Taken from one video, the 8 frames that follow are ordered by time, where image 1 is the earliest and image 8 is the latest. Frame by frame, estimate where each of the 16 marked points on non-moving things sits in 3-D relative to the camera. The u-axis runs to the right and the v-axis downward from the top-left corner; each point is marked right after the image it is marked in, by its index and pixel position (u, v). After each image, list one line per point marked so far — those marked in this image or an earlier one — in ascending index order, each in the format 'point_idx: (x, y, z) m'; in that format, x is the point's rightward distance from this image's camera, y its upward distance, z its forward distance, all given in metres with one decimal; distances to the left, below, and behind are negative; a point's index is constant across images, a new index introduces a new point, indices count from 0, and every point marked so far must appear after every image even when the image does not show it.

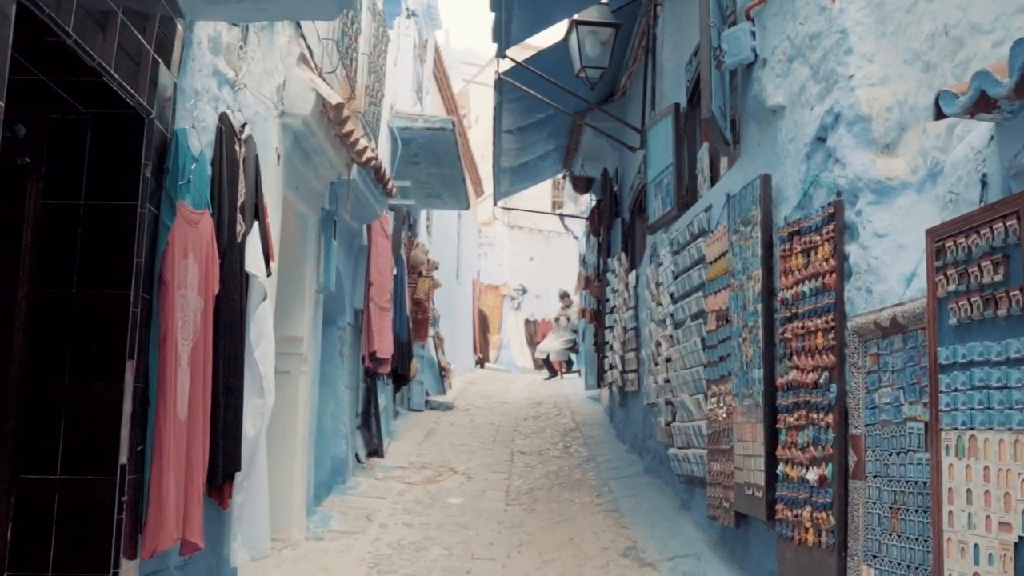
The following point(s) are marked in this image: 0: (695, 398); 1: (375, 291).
0: (+1.3, -0.7, +5.9) m
1: (-1.3, 0.0, +8.3) m
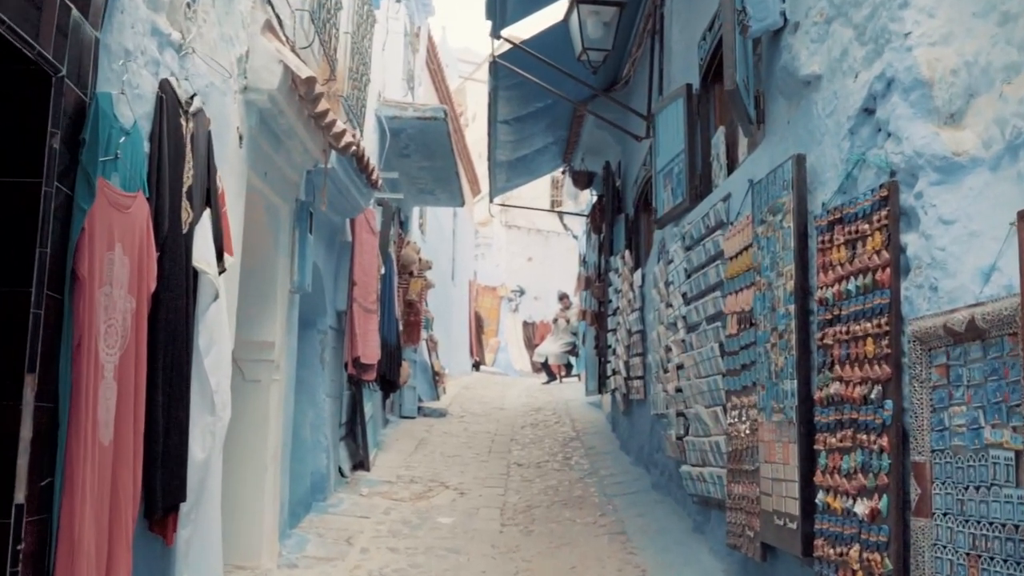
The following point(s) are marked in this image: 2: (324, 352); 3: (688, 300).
0: (+1.2, -0.7, +5.3) m
1: (-1.4, 0.0, +7.6) m
2: (-1.6, -0.5, +7.3) m
3: (+1.2, -0.1, +5.9) m
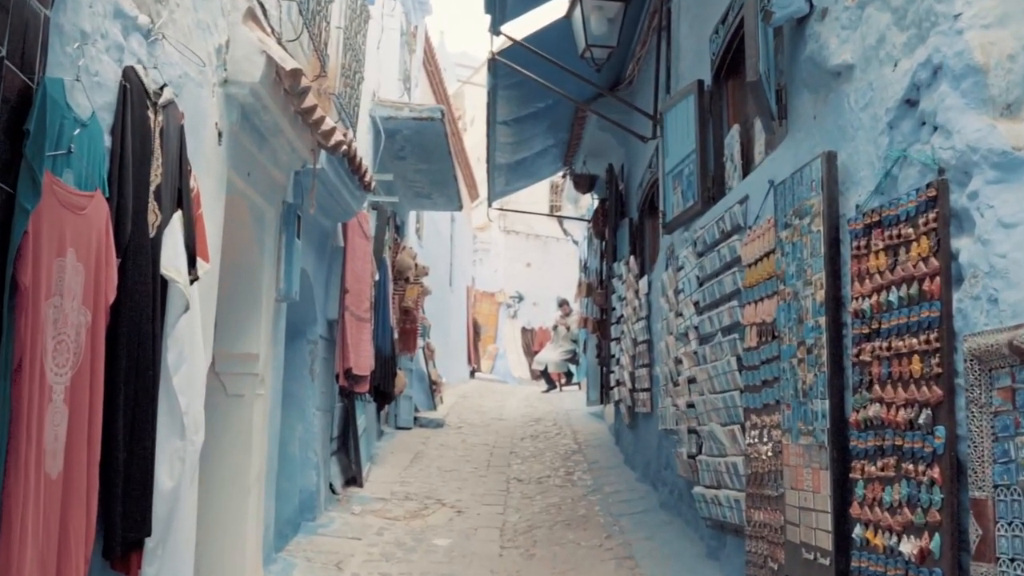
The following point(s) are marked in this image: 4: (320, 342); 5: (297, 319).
0: (+1.2, -0.8, +4.9) m
1: (-1.4, -0.1, +7.3) m
2: (-1.6, -0.6, +6.9) m
3: (+1.2, -0.1, +5.5) m
4: (-1.6, -0.4, +7.1) m
5: (-1.7, -0.2, +6.9) m
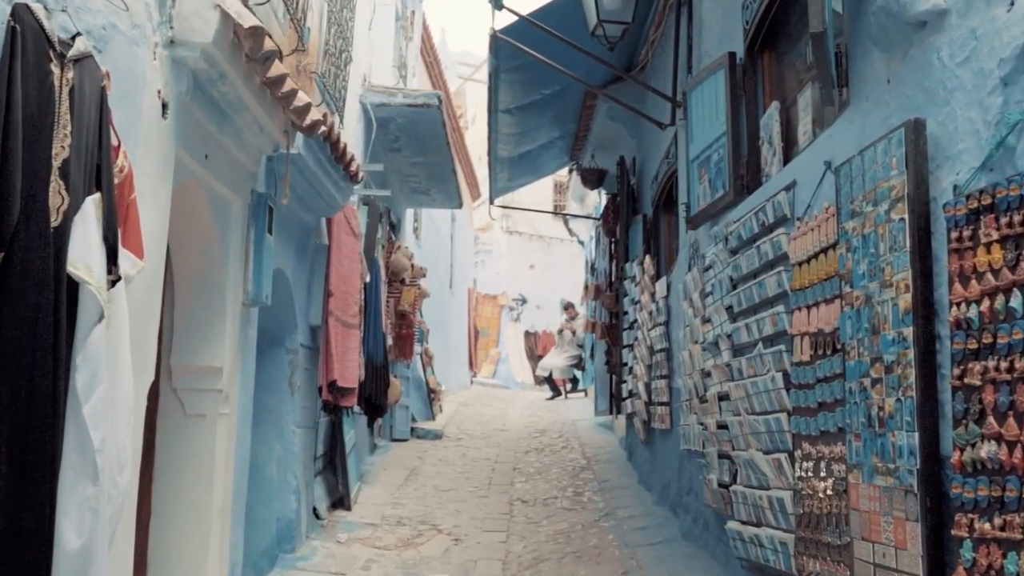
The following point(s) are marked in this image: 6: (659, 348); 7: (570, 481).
0: (+1.2, -0.8, +4.1) m
1: (-1.3, -0.1, +6.5) m
2: (-1.5, -0.6, +6.2) m
3: (+1.2, -0.2, +4.8) m
4: (-1.5, -0.4, +6.3) m
5: (-1.7, -0.3, +6.1) m
6: (+1.2, -0.5, +7.0) m
7: (+0.6, -1.9, +8.4) m
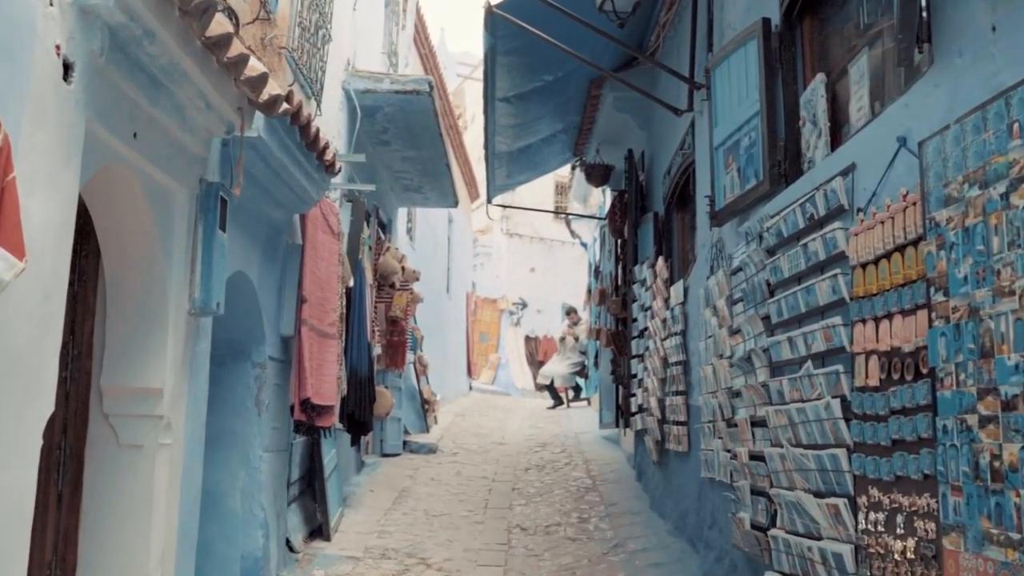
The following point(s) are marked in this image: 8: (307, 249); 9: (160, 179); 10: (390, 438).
0: (+1.2, -0.8, +3.4) m
1: (-1.3, -0.2, +5.8) m
2: (-1.6, -0.7, +5.4) m
3: (+1.2, -0.2, +4.0) m
4: (-1.6, -0.5, +5.6) m
5: (-1.7, -0.3, +5.4) m
6: (+1.2, -0.5, +6.2) m
7: (+0.5, -1.9, +7.6) m
8: (-1.4, +0.3, +5.8) m
9: (-1.6, +0.5, +3.9) m
10: (-1.4, -1.8, +10.2) m
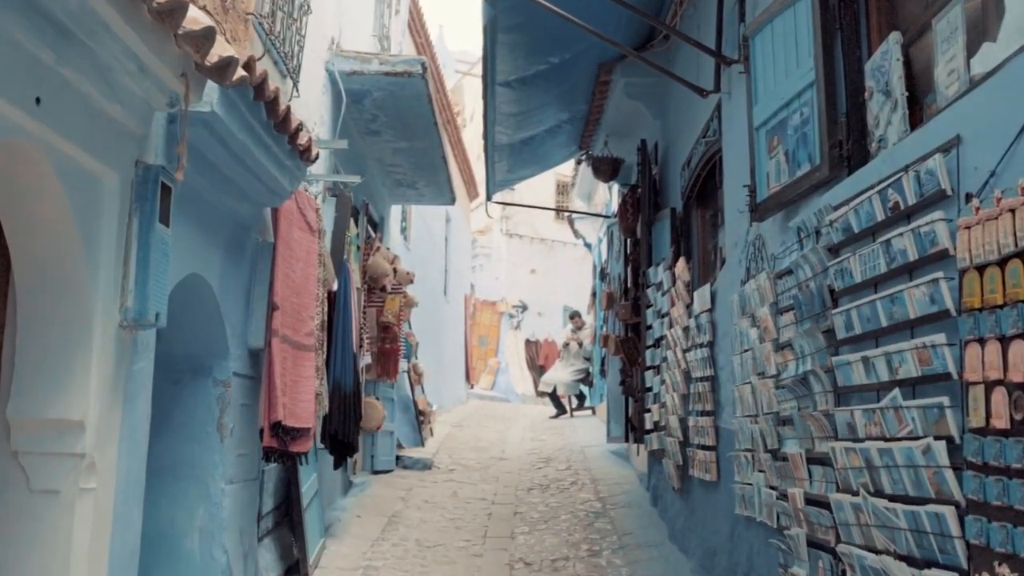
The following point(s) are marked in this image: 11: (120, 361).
0: (+1.2, -0.9, +2.6) m
1: (-1.3, -0.2, +5.0) m
2: (-1.5, -0.7, +4.7) m
3: (+1.2, -0.2, +3.3) m
4: (-1.5, -0.5, +4.8) m
5: (-1.7, -0.3, +4.6) m
6: (+1.2, -0.6, +5.5) m
7: (+0.6, -1.9, +6.9) m
8: (-1.4, +0.2, +5.1) m
9: (-1.5, +0.5, +3.1) m
10: (-1.4, -1.8, +9.4) m
11: (-1.5, -0.3, +3.4) m
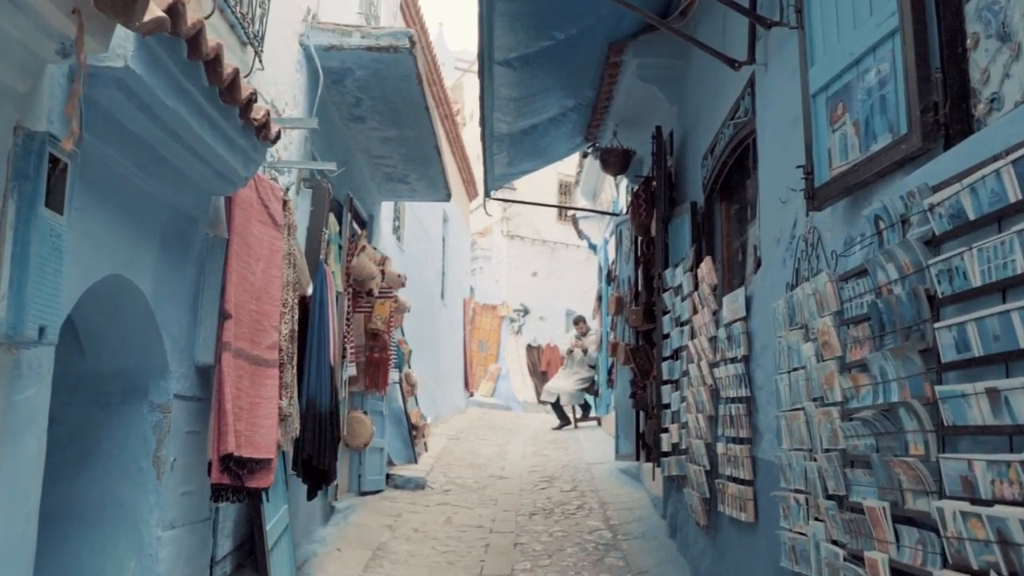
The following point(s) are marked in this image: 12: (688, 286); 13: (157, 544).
0: (+1.2, -0.9, +1.8) m
1: (-1.3, -0.2, +4.2) m
2: (-1.5, -0.7, +3.9) m
3: (+1.2, -0.2, +2.5) m
4: (-1.5, -0.5, +4.0) m
5: (-1.7, -0.3, +3.8) m
6: (+1.2, -0.6, +4.6) m
7: (+0.6, -2.0, +6.0) m
8: (-1.4, +0.2, +4.2) m
9: (-1.5, +0.4, +2.3) m
10: (-1.4, -1.9, +8.6) m
11: (-1.5, -0.3, +2.6) m
12: (+1.2, 0.0, +6.1) m
13: (-1.6, -1.1, +3.8) m
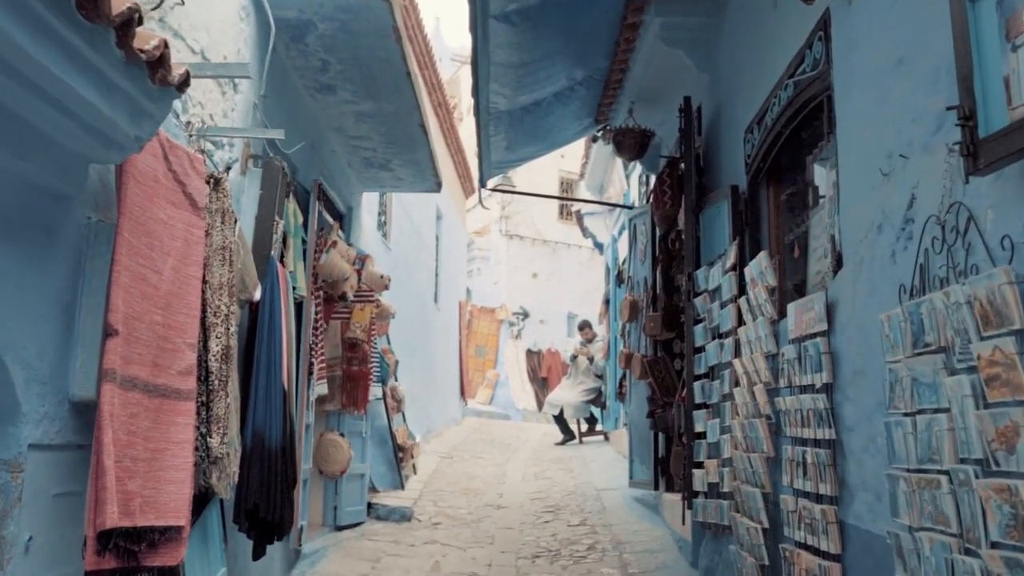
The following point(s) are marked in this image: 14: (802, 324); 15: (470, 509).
0: (+1.2, -0.9, +0.6) m
1: (-1.3, -0.2, +3.0) m
2: (-1.5, -0.7, +2.7) m
3: (+1.2, -0.2, +1.3) m
4: (-1.5, -0.5, +2.8) m
5: (-1.7, -0.4, +2.6) m
6: (+1.2, -0.6, +3.5) m
7: (+0.6, -2.0, +4.9) m
8: (-1.4, +0.2, +3.1) m
9: (-1.5, +0.4, +1.1) m
10: (-1.4, -1.9, +7.5) m
11: (-1.5, -0.3, +1.4) m
12: (+1.2, 0.0, +4.9) m
13: (-1.6, -1.1, +2.6) m
14: (+1.2, -0.1, +3.7) m
15: (-0.4, -2.1, +8.3) m
